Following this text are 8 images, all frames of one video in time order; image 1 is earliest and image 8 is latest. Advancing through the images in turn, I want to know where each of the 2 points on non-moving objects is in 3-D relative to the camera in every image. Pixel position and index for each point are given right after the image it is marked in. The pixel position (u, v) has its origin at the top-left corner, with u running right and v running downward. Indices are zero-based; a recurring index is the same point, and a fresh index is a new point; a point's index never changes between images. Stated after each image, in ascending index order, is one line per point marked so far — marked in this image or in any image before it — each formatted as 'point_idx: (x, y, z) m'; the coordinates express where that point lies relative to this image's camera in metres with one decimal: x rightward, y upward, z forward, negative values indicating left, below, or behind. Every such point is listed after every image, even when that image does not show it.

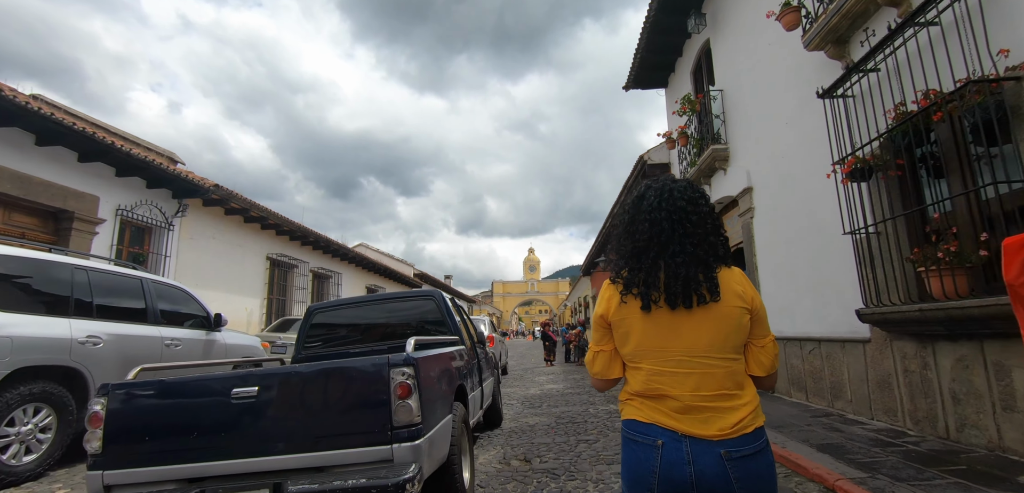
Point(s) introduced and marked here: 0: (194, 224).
0: (-7.0, +0.5, +10.8) m
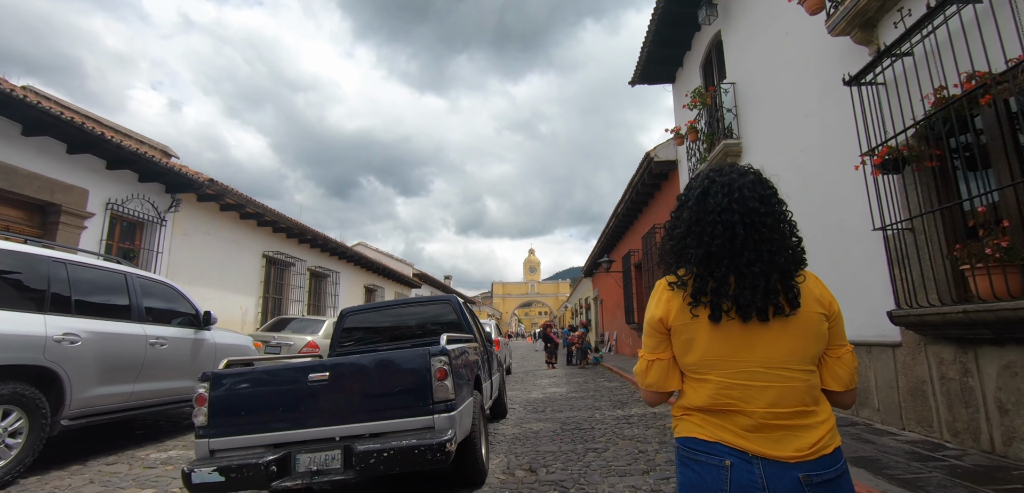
0: (-7.0, +0.6, +10.5) m
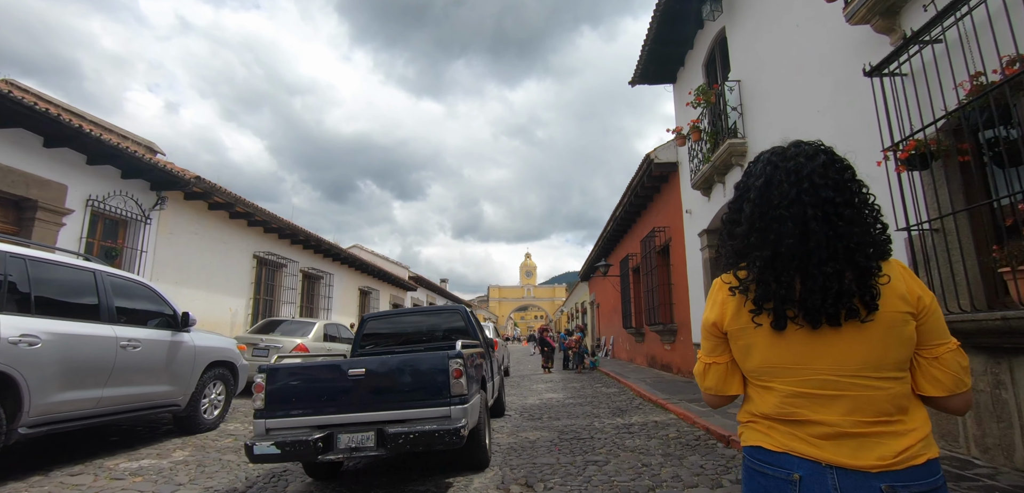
0: (-7.0, +0.6, +10.2) m
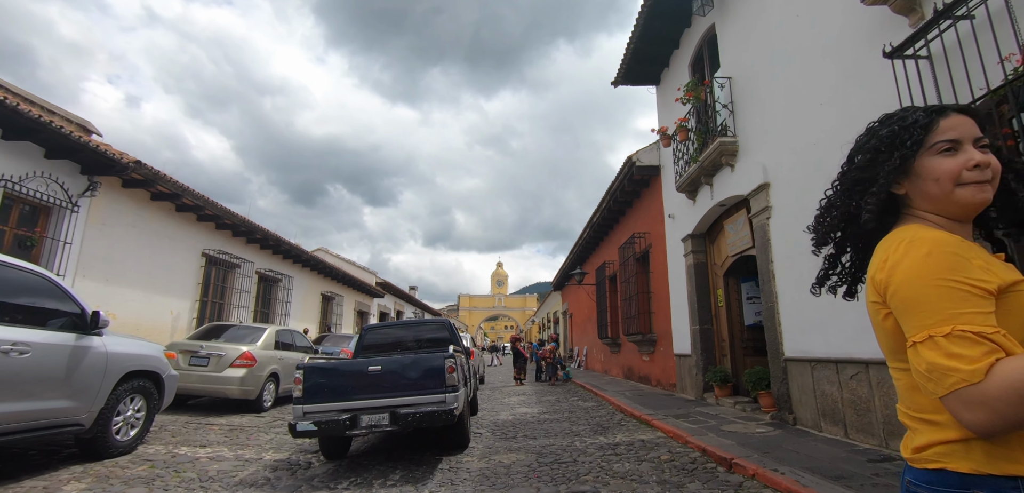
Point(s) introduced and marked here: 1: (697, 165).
0: (-7.5, +0.7, +9.1) m
1: (+2.9, +1.3, +7.6) m
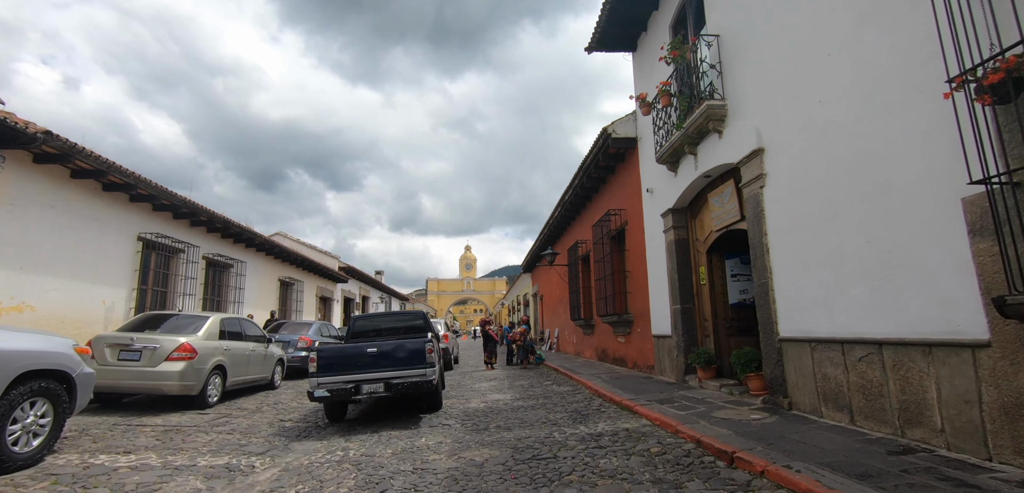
0: (-8.0, +1.0, +7.9) m
1: (+2.4, +1.6, +7.1) m
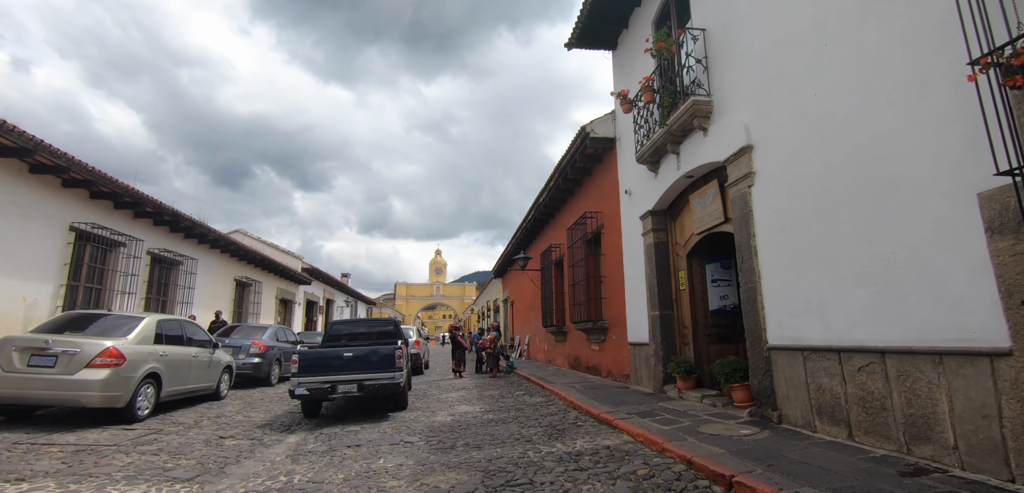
0: (-8.4, +1.2, +6.9) m
1: (+2.1, +1.6, +6.7) m
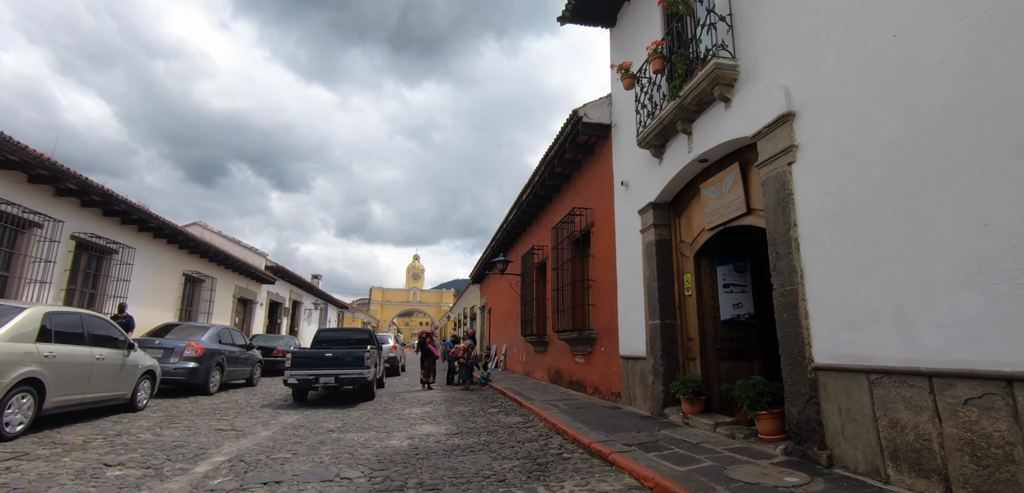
0: (-8.6, +1.6, +5.4) m
1: (+1.9, +1.7, +5.6) m
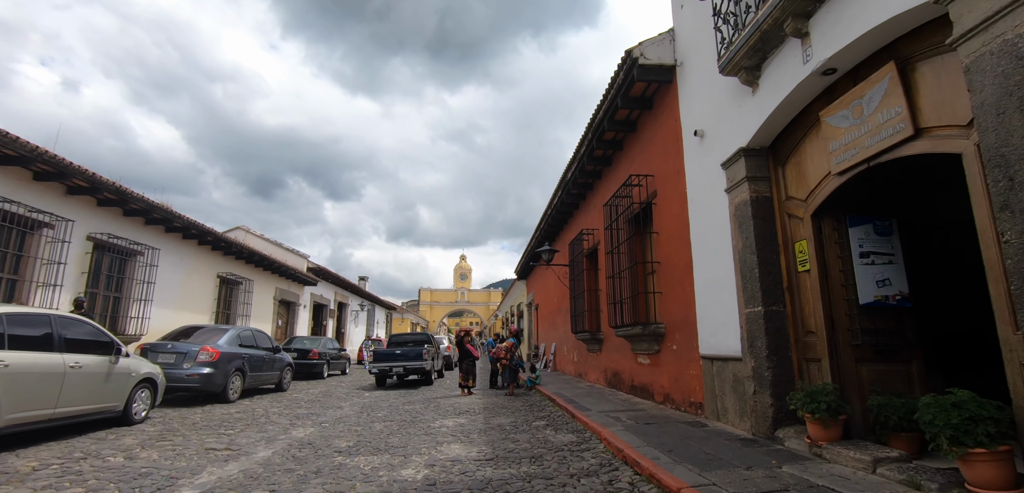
0: (-8.3, +1.6, +4.7) m
1: (+2.2, +2.0, +3.9) m
